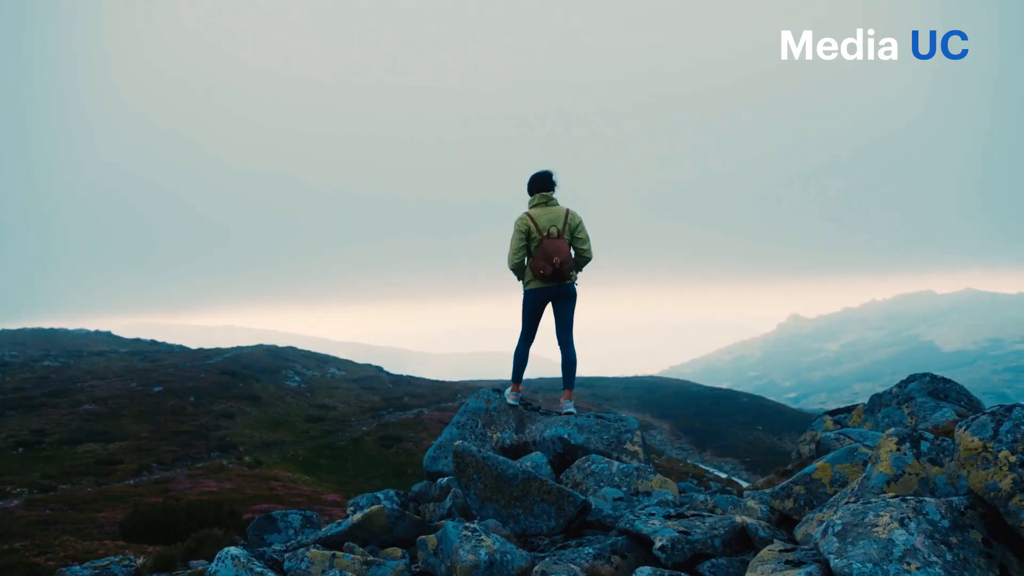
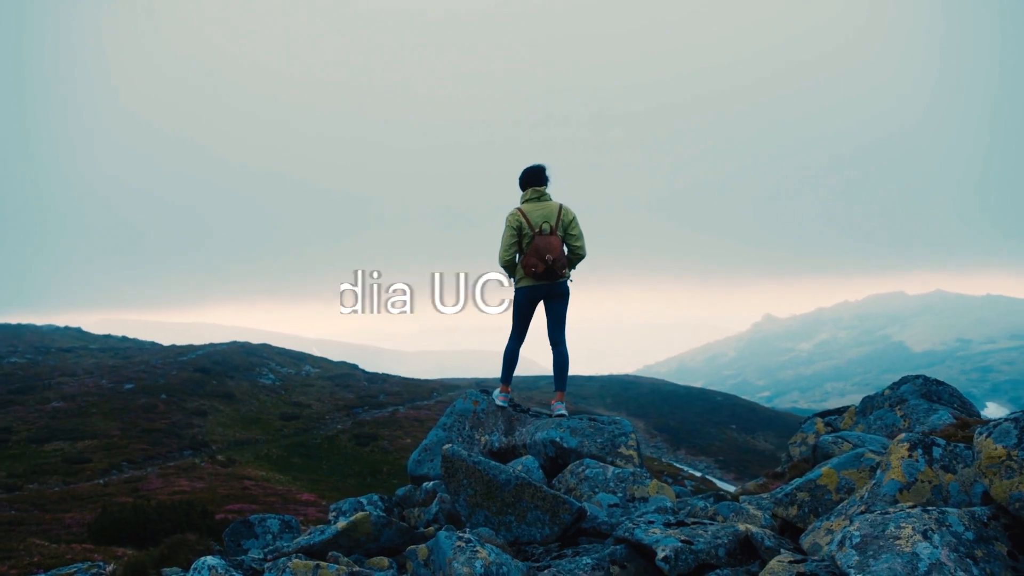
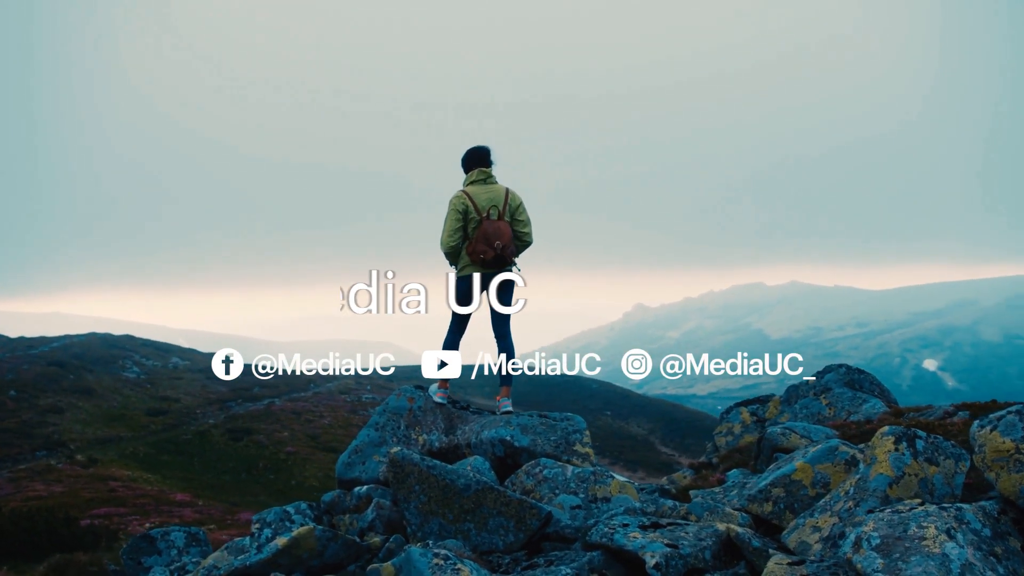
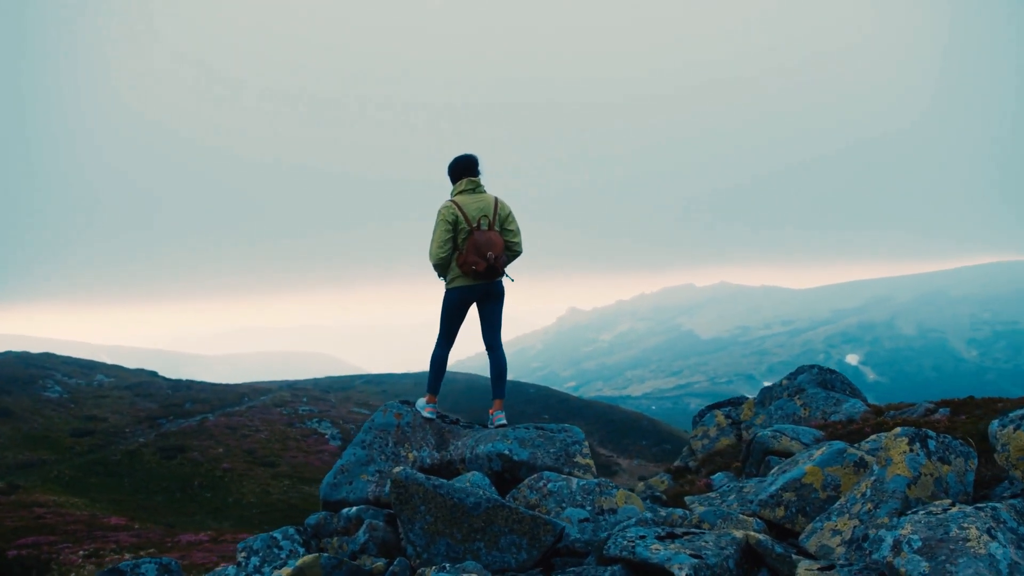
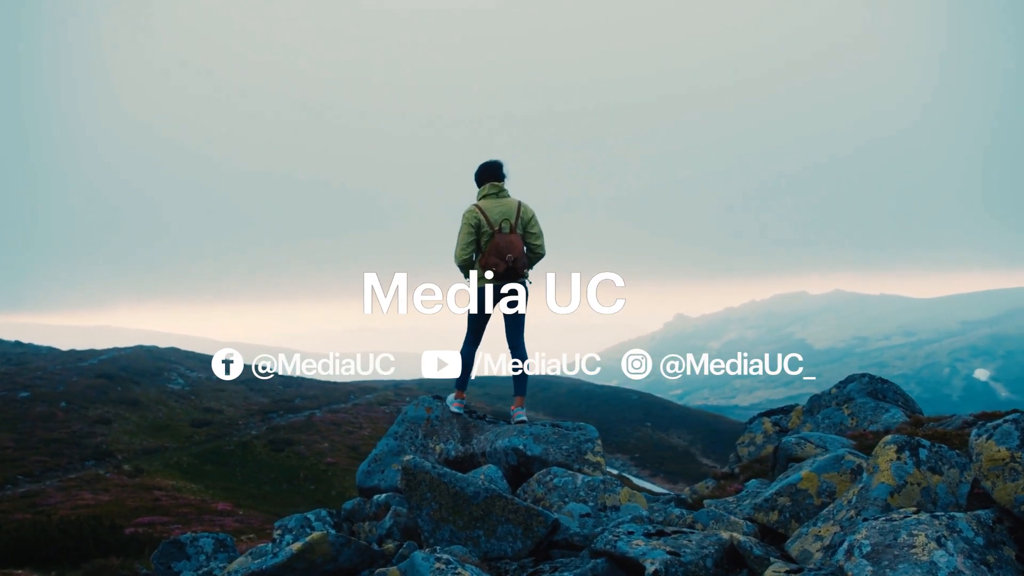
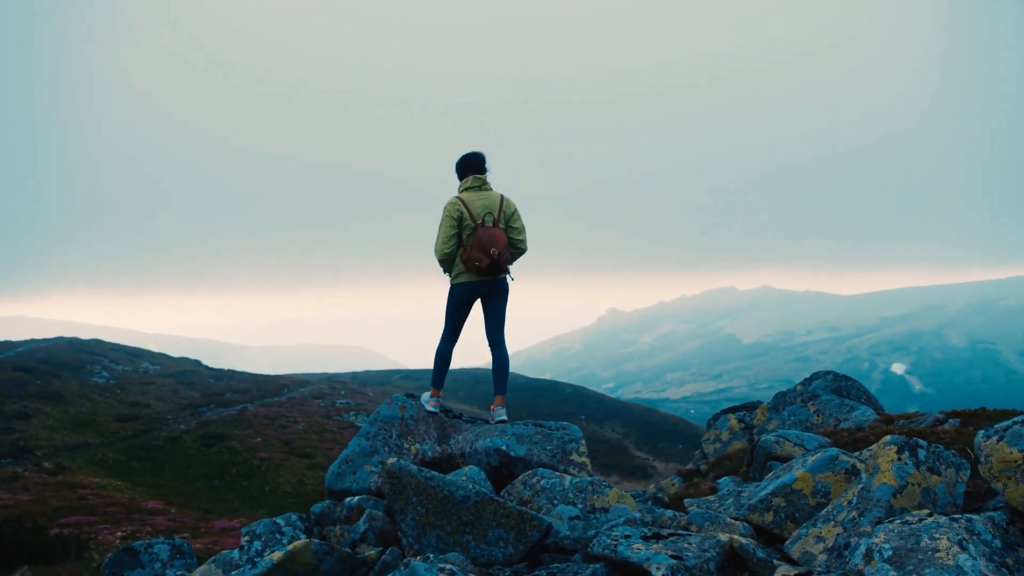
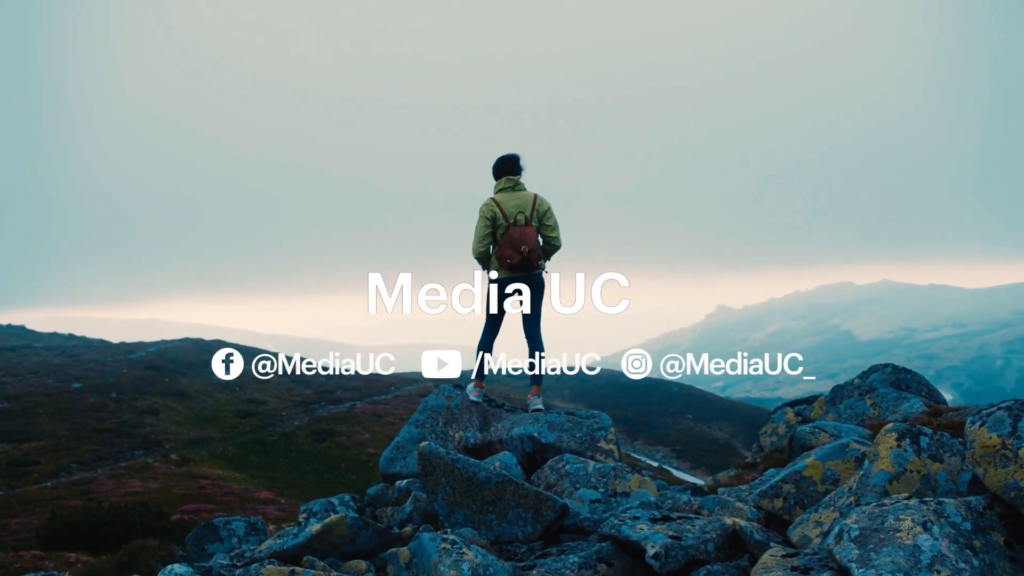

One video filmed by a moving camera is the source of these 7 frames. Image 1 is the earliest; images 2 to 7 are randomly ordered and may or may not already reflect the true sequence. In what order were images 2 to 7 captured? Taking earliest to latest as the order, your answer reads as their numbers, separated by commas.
2, 7, 5, 3, 6, 4
